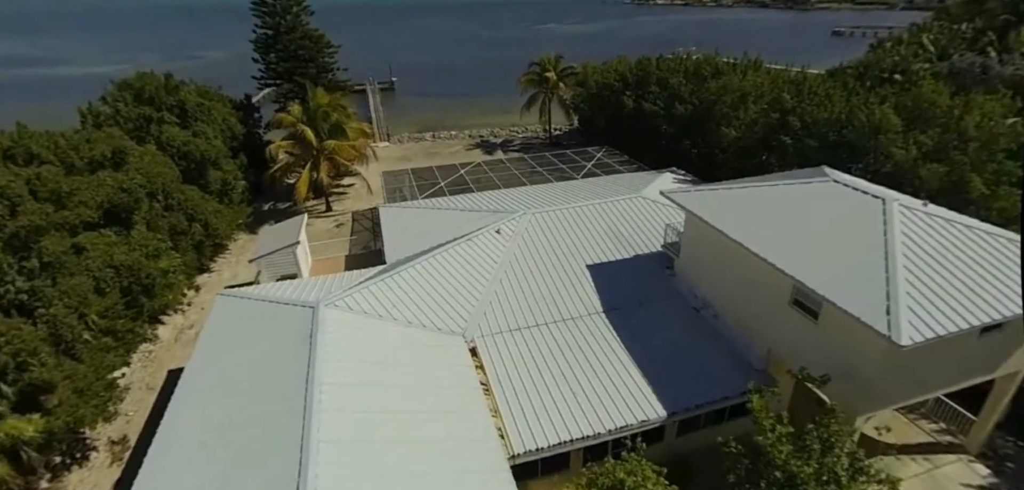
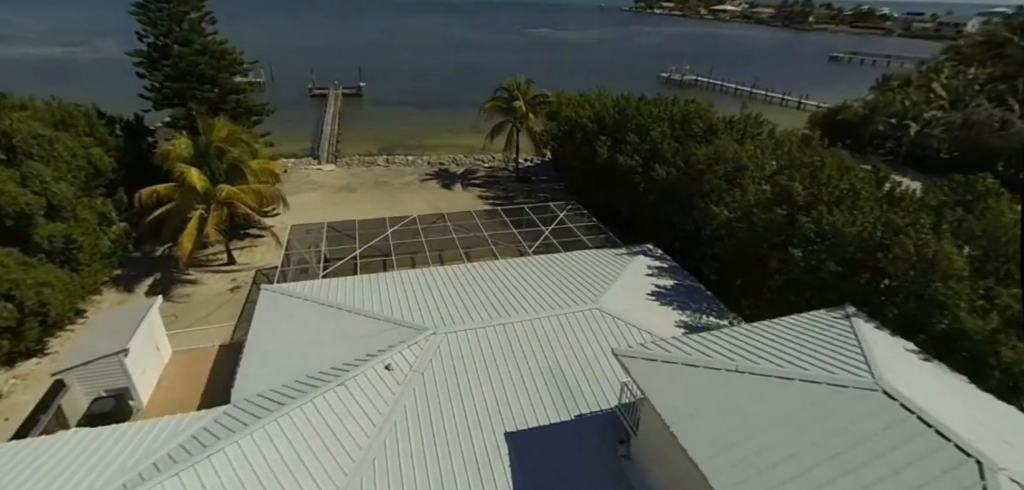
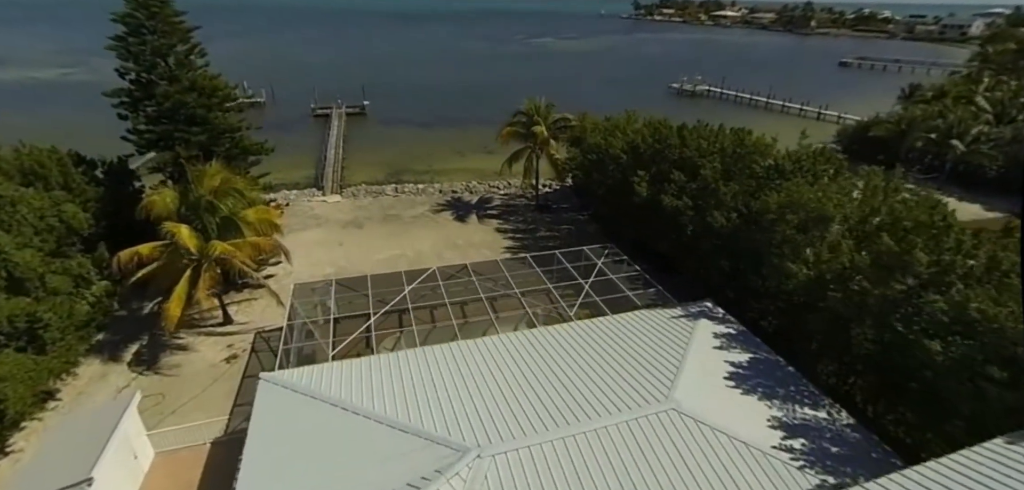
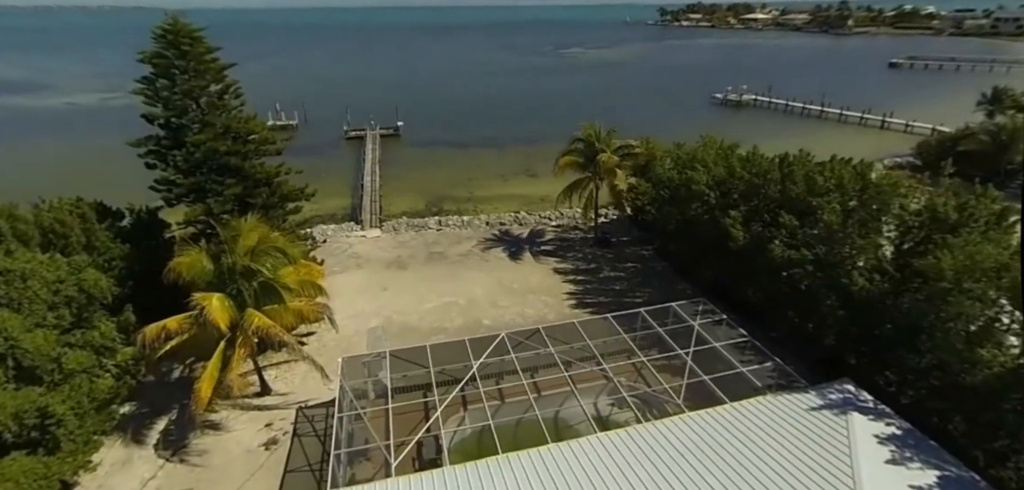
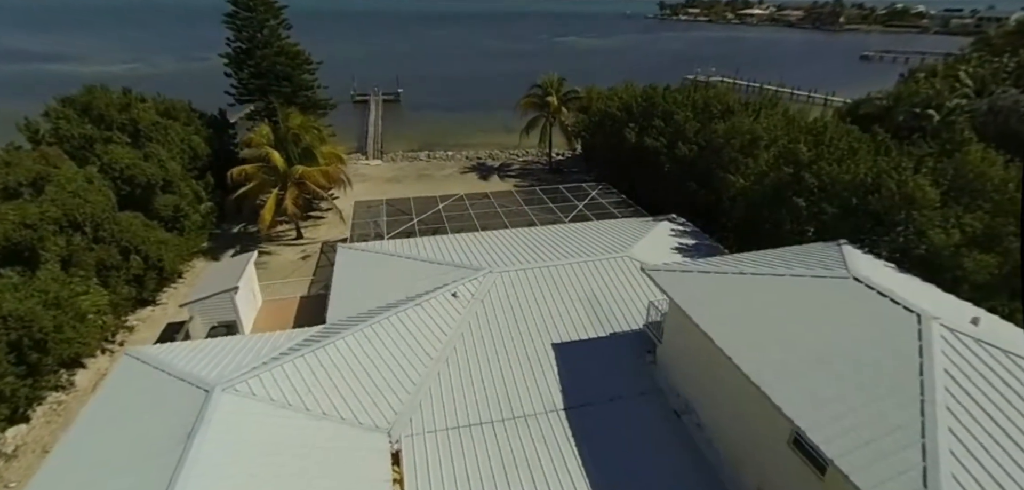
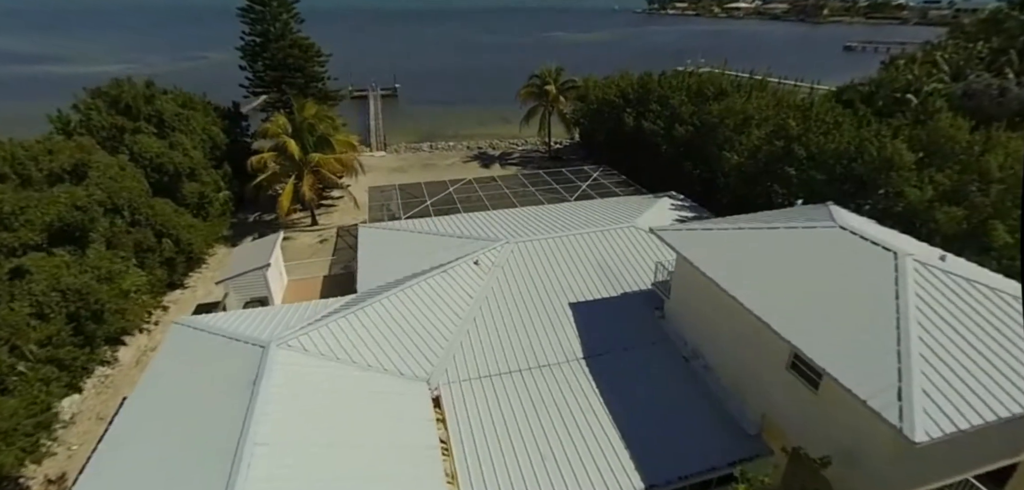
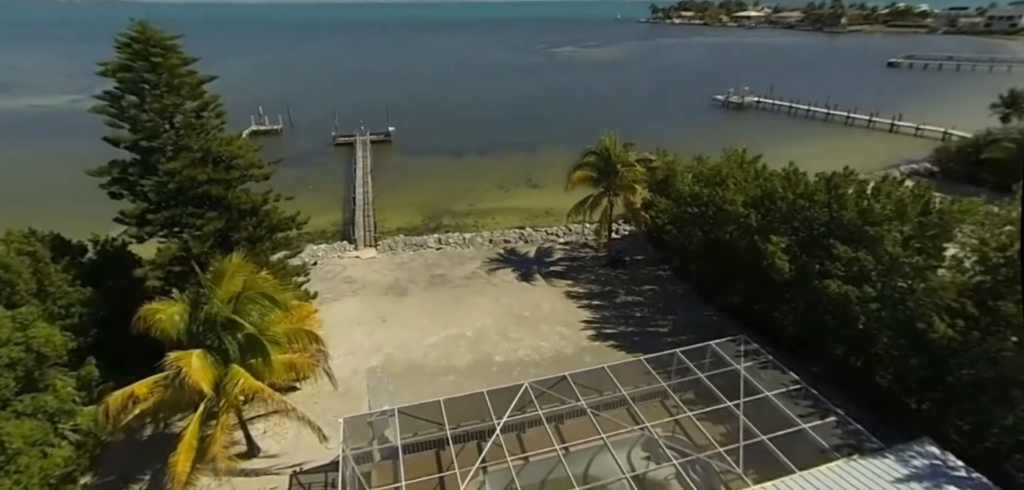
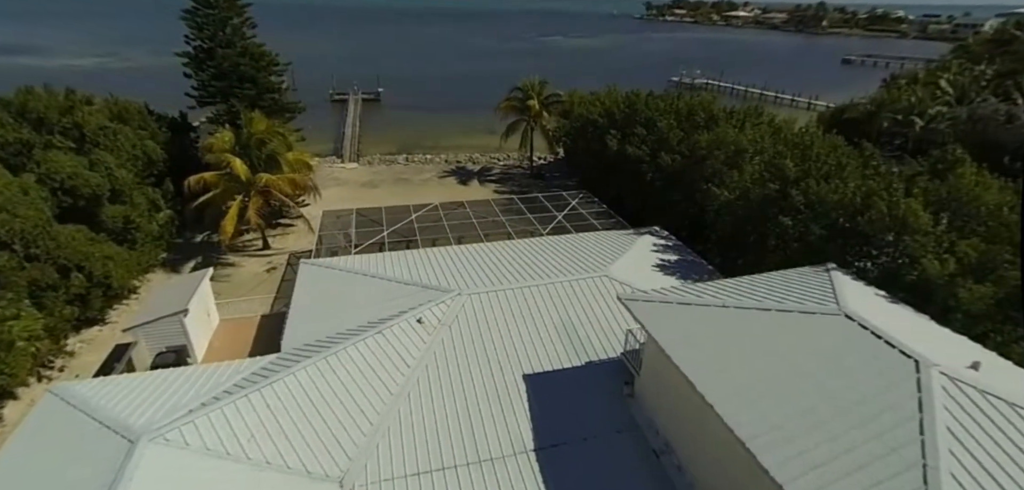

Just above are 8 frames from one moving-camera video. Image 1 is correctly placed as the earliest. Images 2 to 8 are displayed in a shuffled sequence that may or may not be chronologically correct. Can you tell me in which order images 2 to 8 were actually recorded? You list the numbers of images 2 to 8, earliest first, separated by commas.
6, 5, 8, 2, 3, 4, 7
